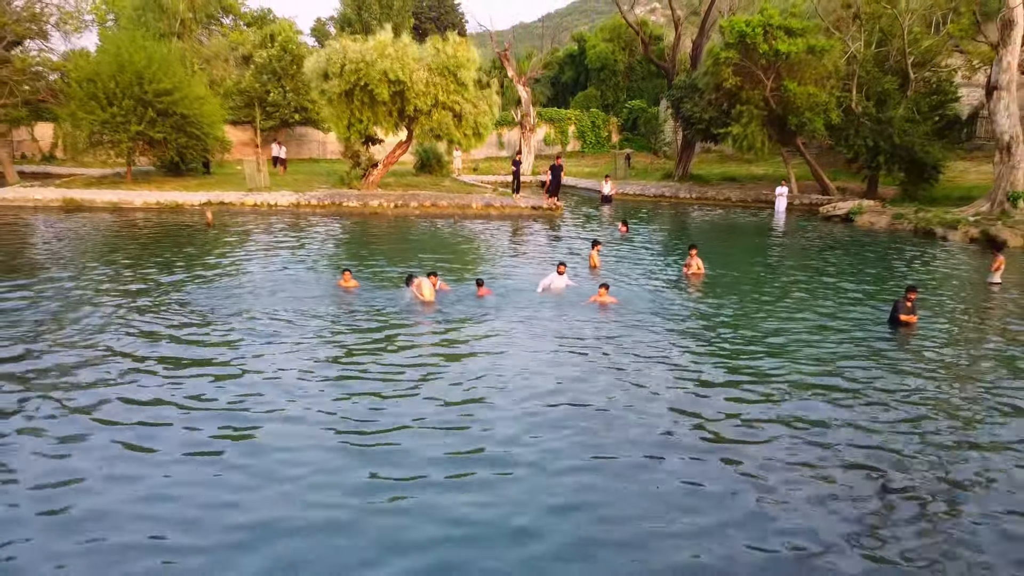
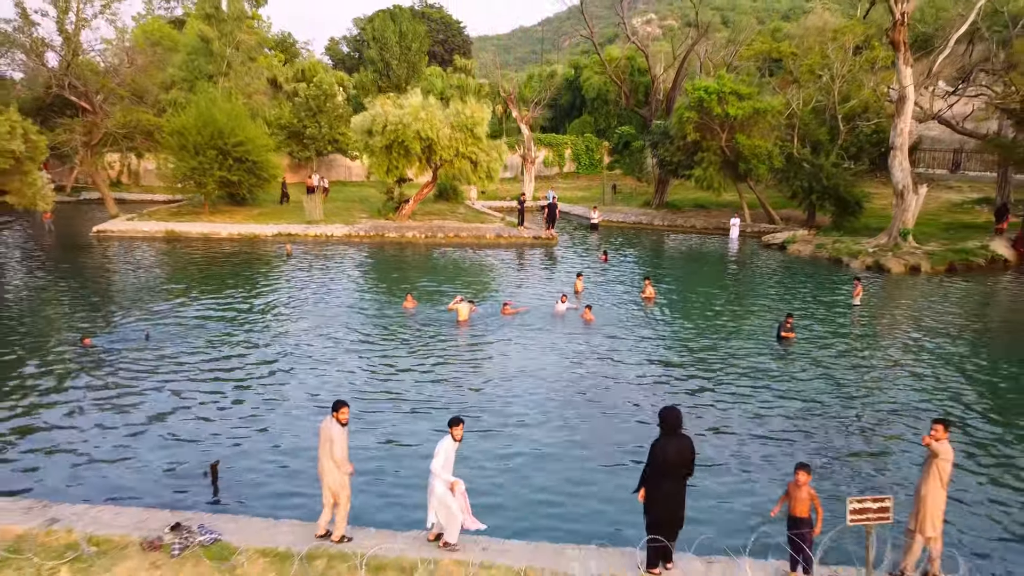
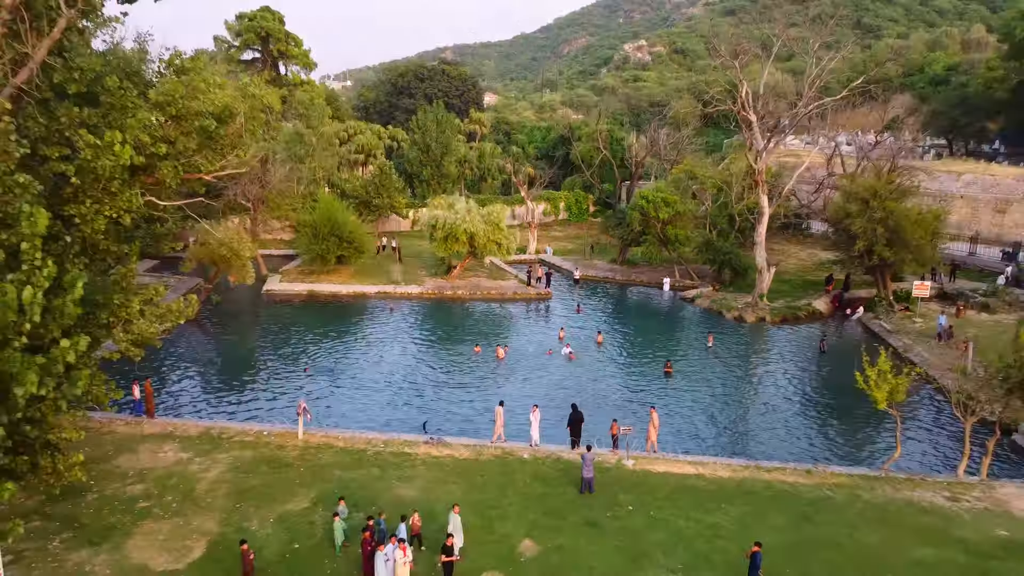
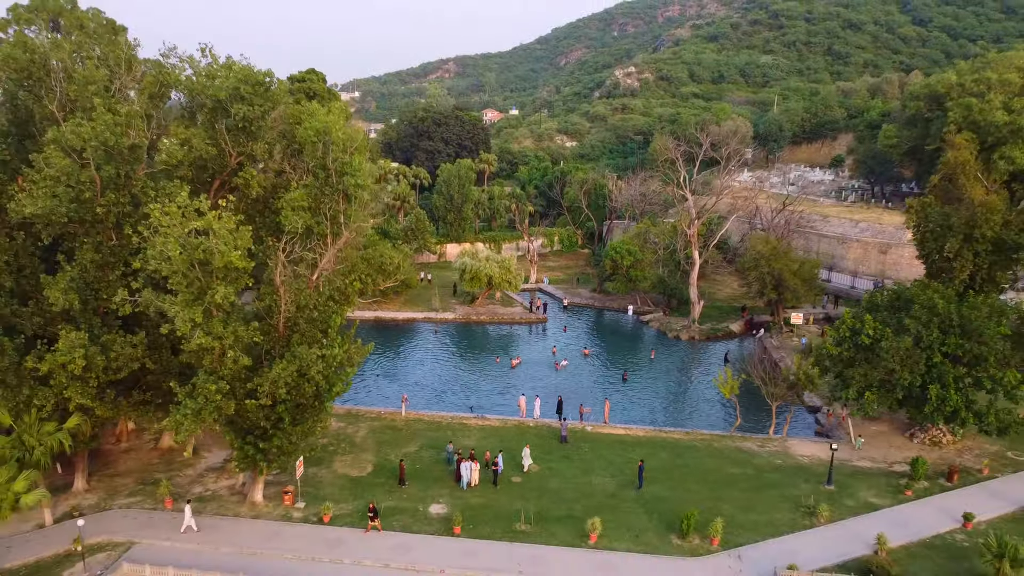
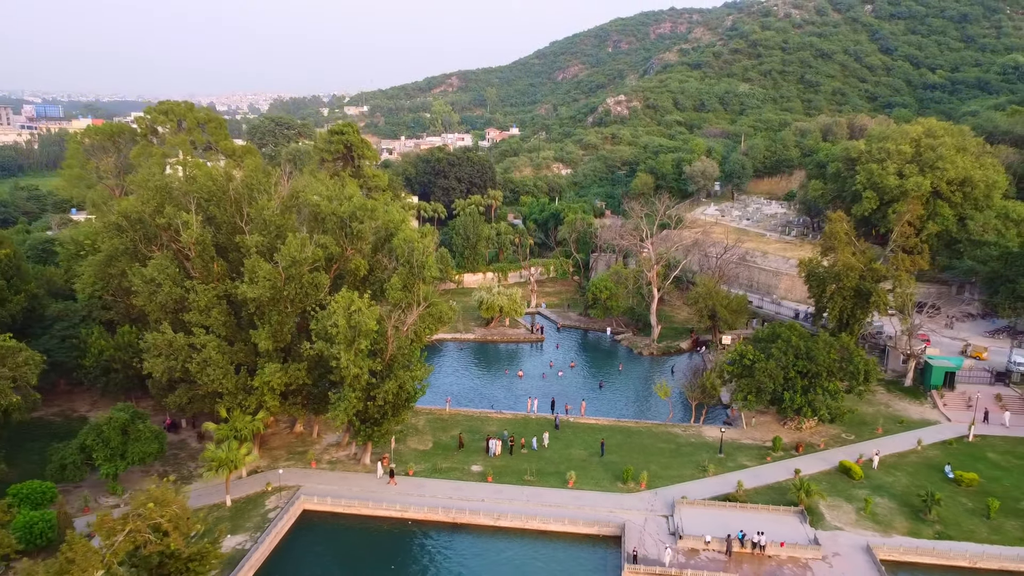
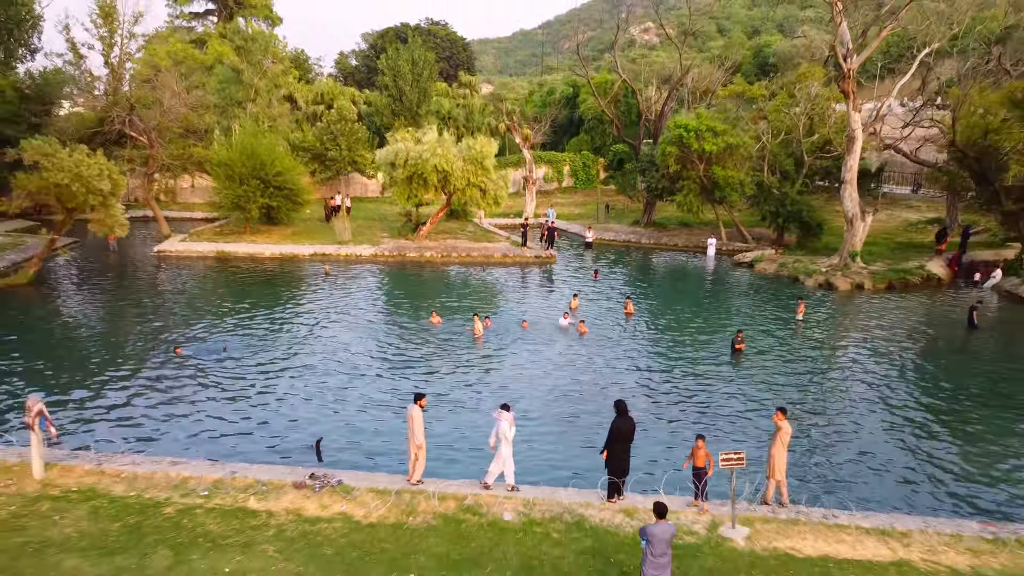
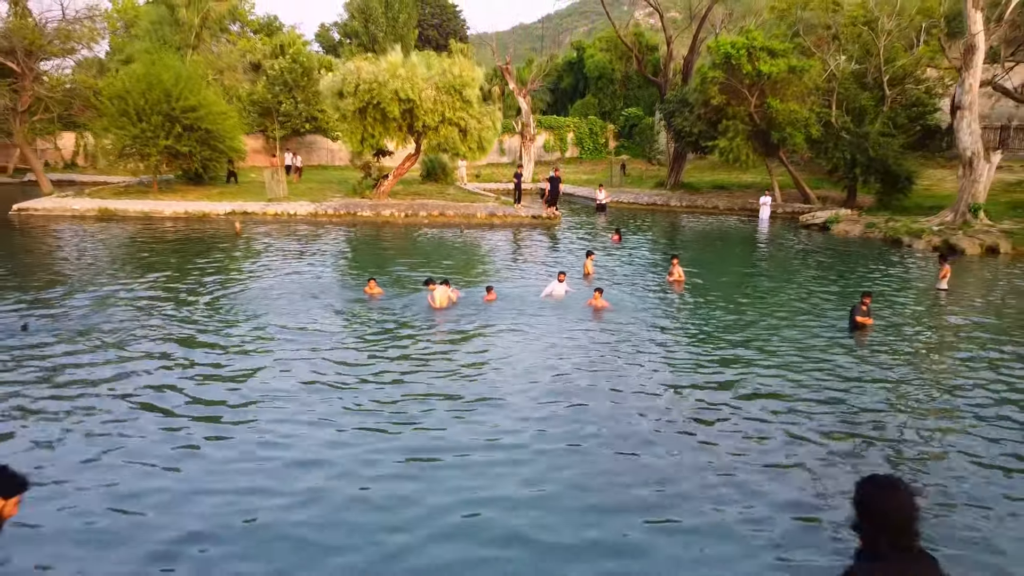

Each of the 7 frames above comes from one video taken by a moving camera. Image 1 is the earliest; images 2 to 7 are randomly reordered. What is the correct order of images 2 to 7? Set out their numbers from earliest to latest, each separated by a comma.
7, 2, 6, 3, 4, 5
